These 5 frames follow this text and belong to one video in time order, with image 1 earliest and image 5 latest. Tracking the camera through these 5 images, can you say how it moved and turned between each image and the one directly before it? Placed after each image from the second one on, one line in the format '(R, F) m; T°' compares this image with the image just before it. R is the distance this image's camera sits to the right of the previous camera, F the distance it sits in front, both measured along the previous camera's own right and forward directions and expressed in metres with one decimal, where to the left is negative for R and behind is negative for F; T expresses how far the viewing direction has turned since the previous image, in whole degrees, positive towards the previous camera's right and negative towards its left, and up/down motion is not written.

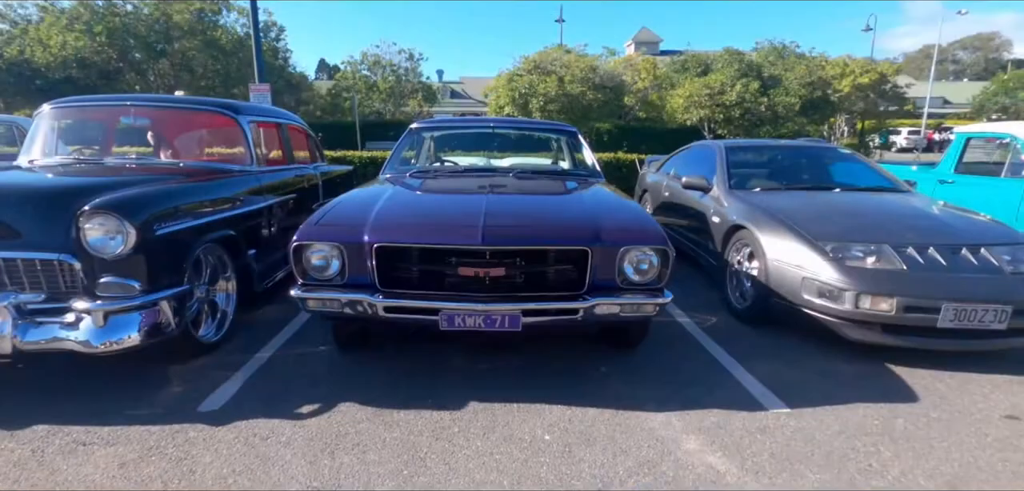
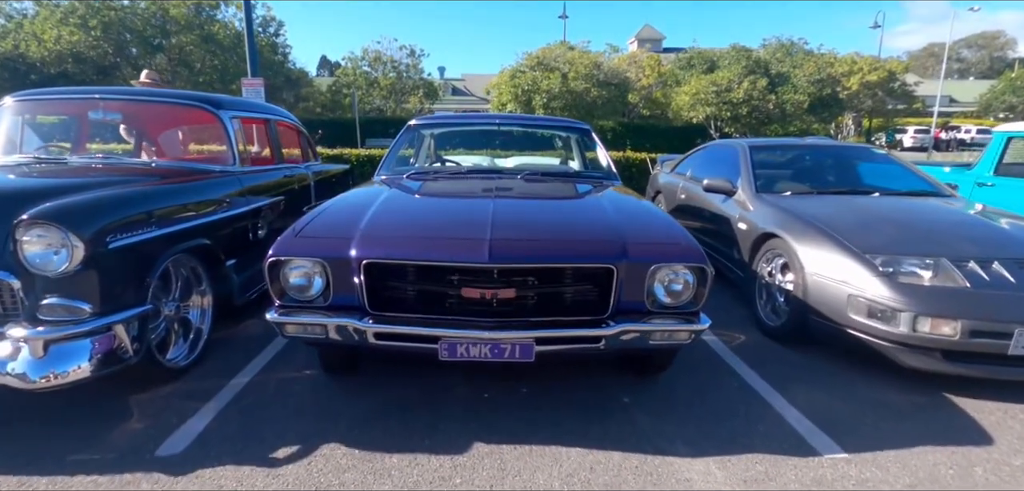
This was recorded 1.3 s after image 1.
(0.0, +0.5) m; 0°
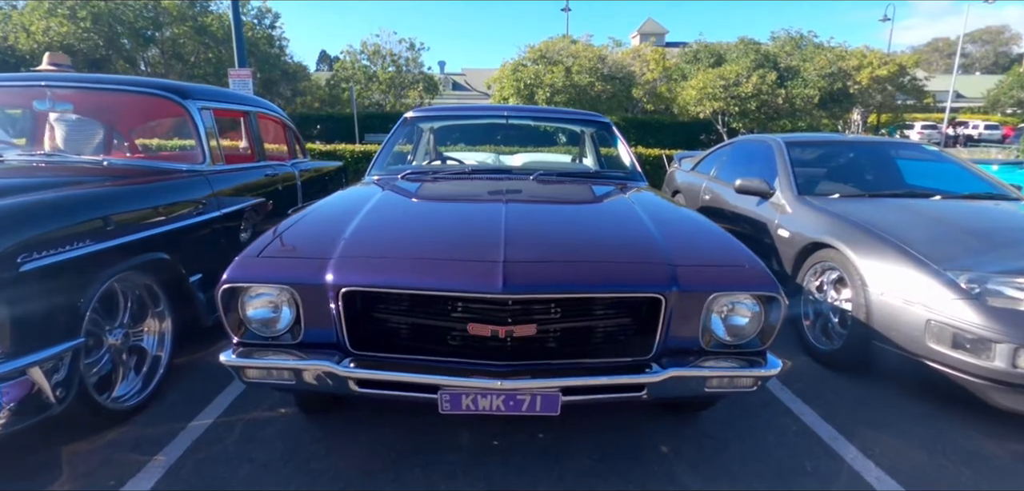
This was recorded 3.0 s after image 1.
(-0.1, +0.6) m; 0°
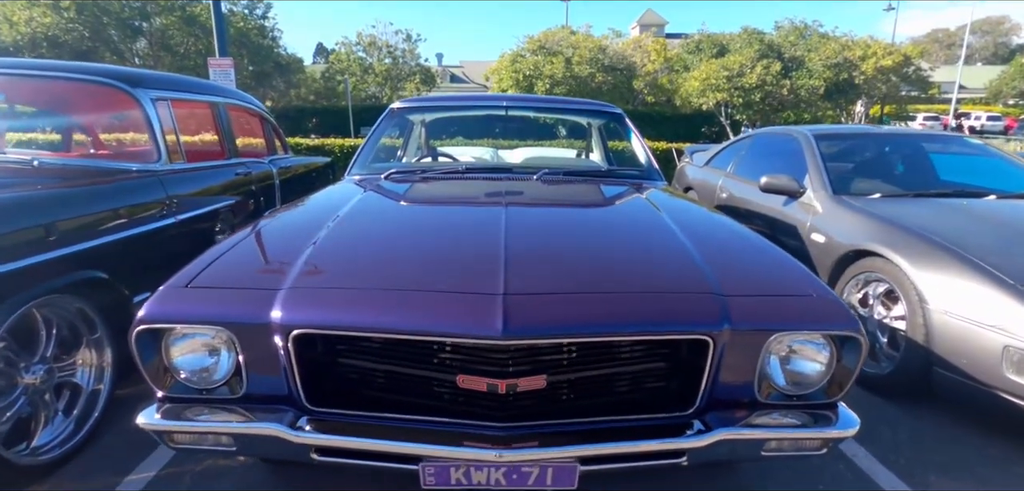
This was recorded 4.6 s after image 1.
(0.0, +0.5) m; 0°
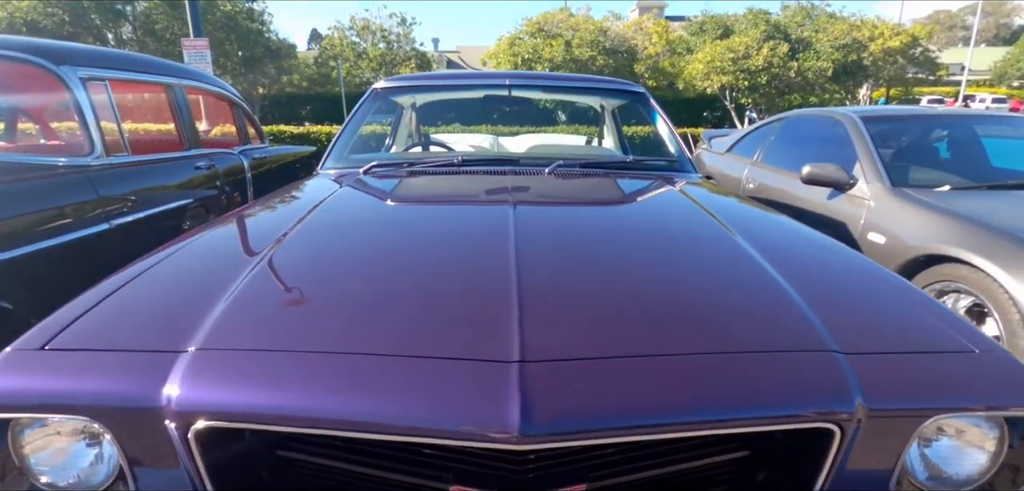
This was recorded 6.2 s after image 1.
(0.0, +0.6) m; 0°
